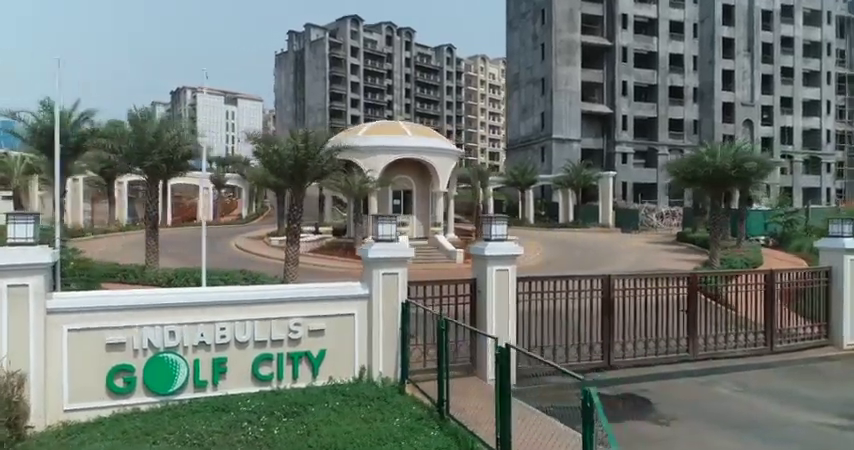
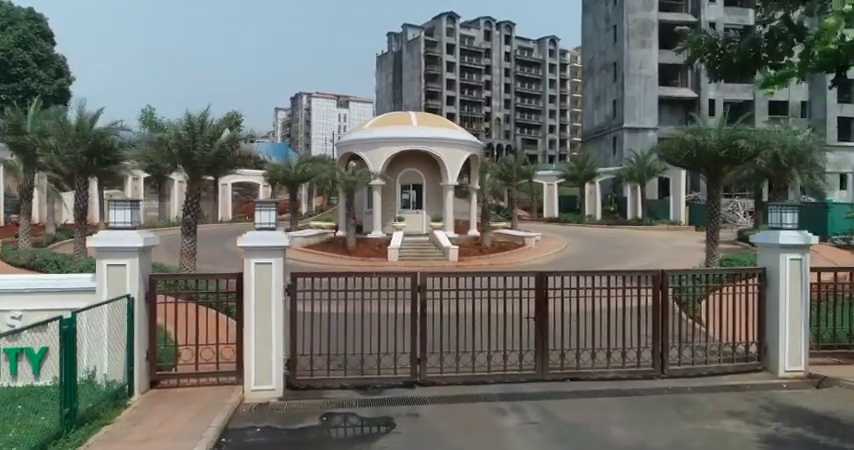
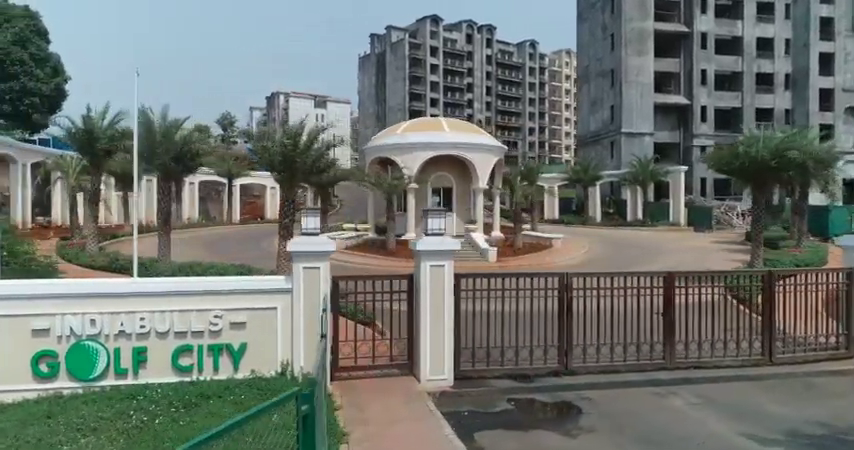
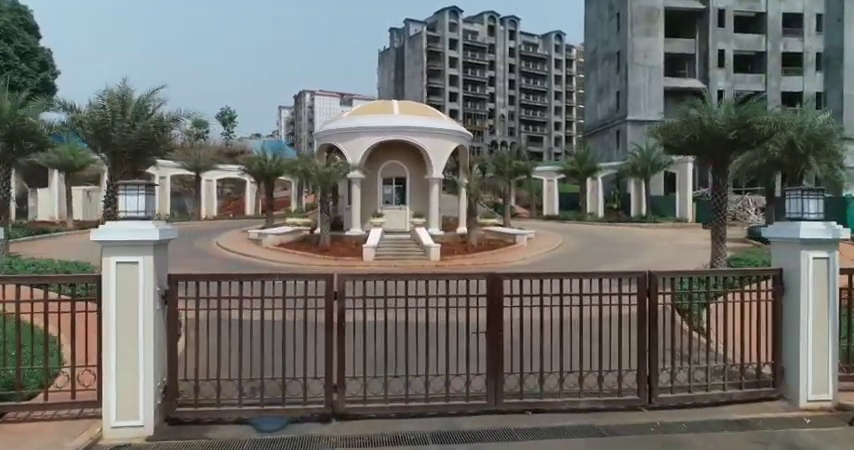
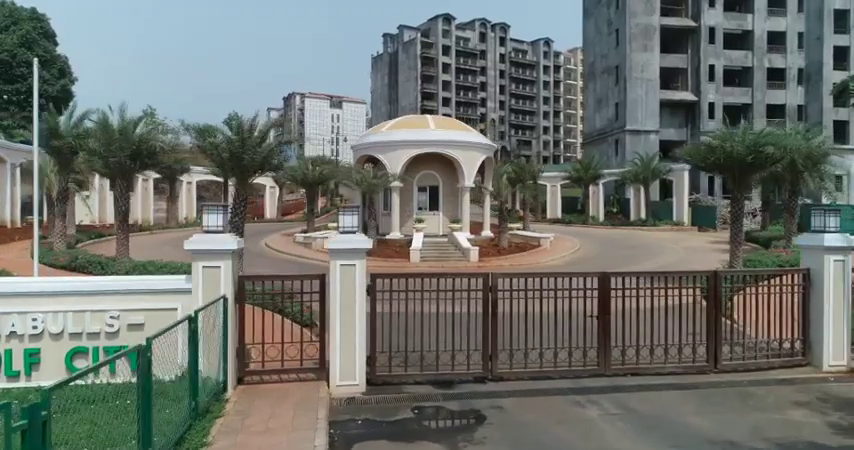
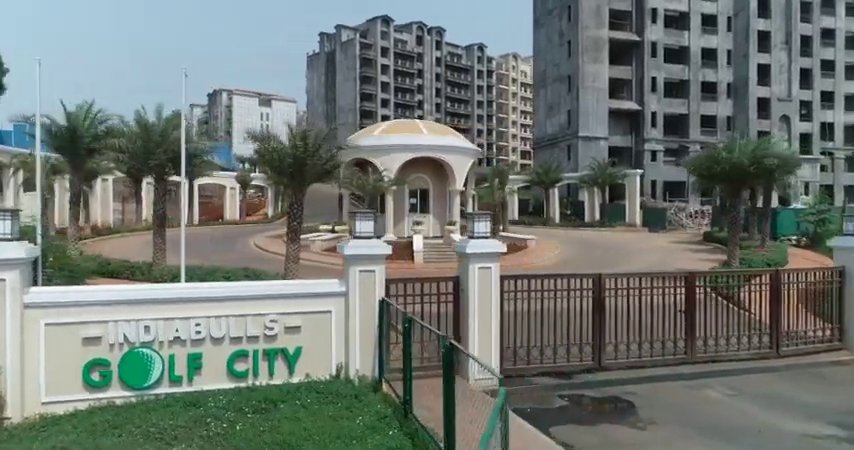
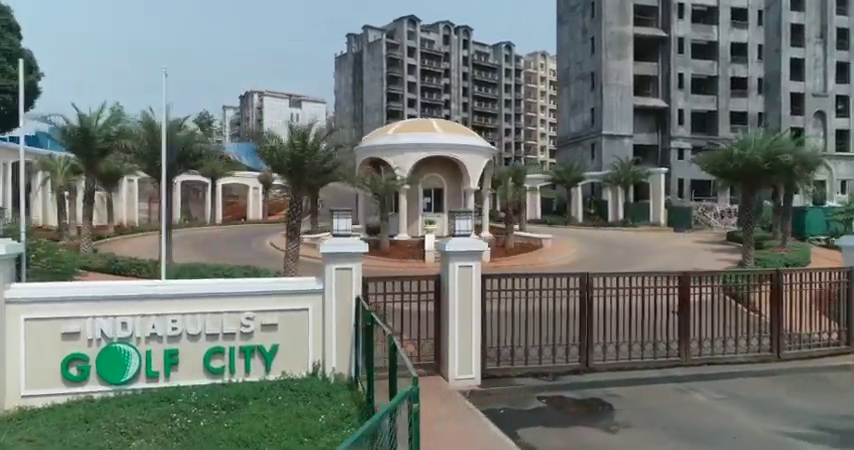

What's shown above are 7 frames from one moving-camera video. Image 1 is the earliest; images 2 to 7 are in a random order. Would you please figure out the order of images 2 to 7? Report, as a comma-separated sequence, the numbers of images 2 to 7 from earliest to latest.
6, 7, 3, 5, 2, 4
